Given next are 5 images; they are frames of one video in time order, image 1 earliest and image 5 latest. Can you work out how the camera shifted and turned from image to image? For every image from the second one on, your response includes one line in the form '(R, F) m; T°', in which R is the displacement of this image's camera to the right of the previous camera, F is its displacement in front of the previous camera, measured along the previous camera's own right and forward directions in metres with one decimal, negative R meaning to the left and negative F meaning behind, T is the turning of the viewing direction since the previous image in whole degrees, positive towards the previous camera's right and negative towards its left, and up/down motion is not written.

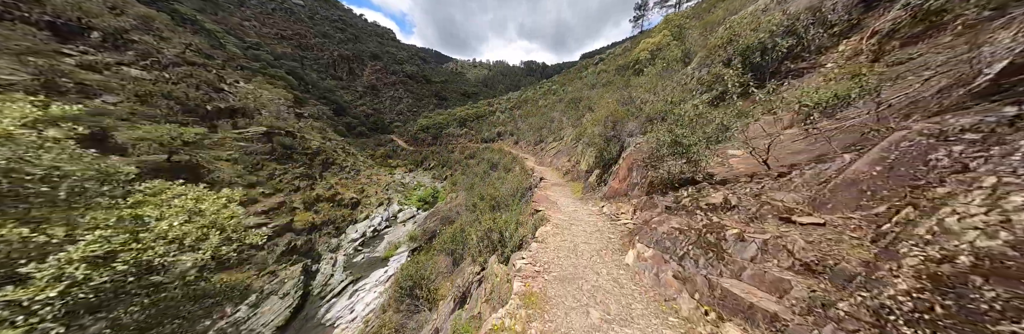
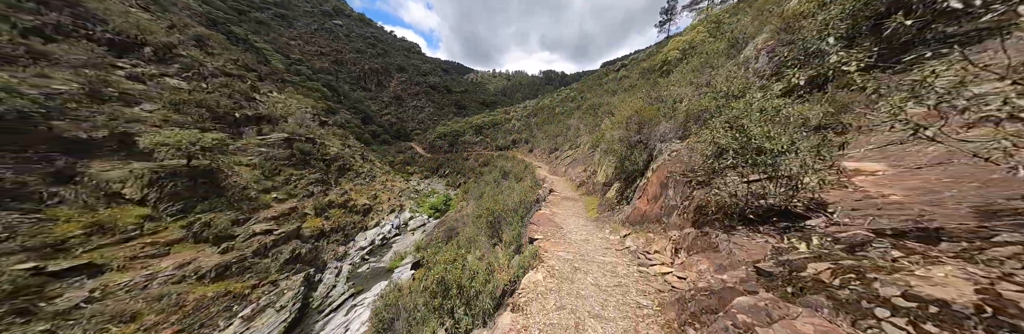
(+0.6, +1.4) m; -5°
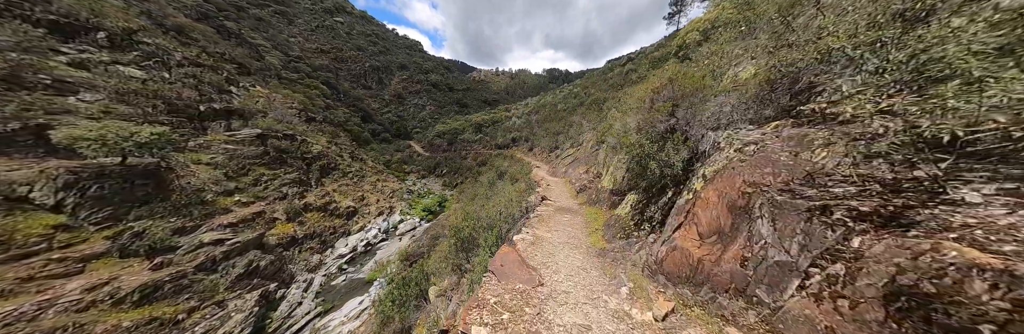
(+0.8, +2.3) m; -1°
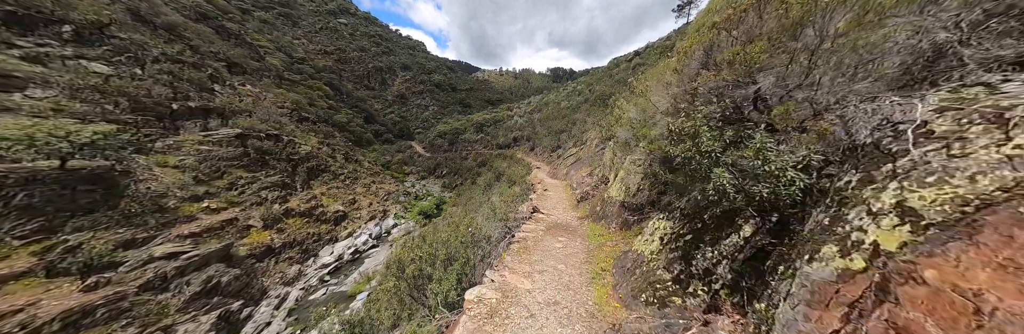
(+0.7, +1.9) m; -1°
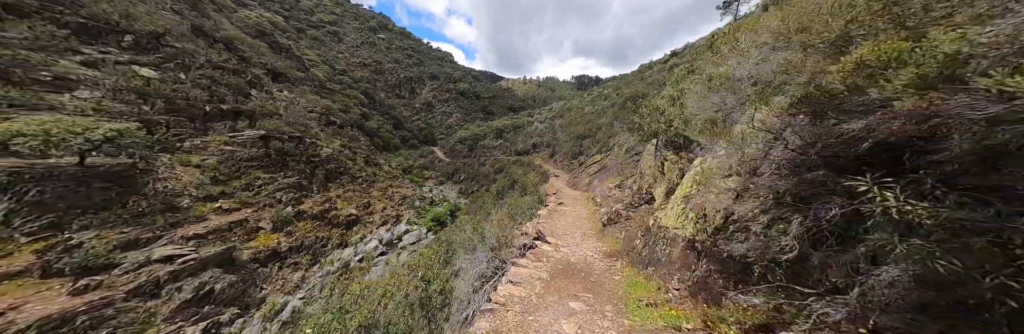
(+0.6, +2.2) m; -6°
